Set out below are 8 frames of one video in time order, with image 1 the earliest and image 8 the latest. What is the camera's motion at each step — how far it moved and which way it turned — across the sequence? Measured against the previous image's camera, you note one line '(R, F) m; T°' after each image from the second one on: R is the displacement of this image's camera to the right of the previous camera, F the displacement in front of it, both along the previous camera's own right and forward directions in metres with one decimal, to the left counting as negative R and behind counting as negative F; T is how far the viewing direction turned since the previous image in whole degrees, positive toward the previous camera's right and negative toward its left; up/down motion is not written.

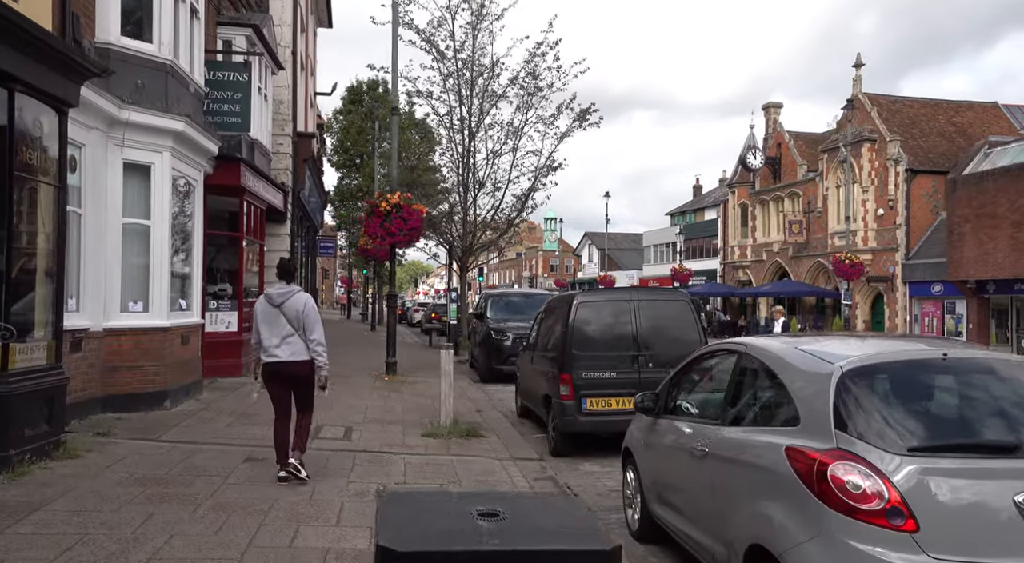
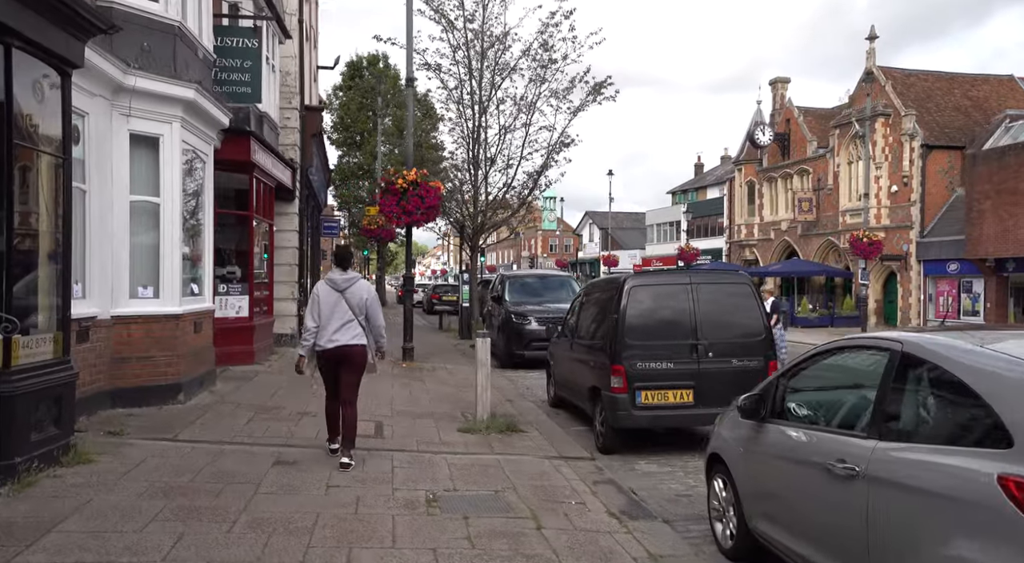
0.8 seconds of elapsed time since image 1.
(-0.5, +0.7) m; 0°
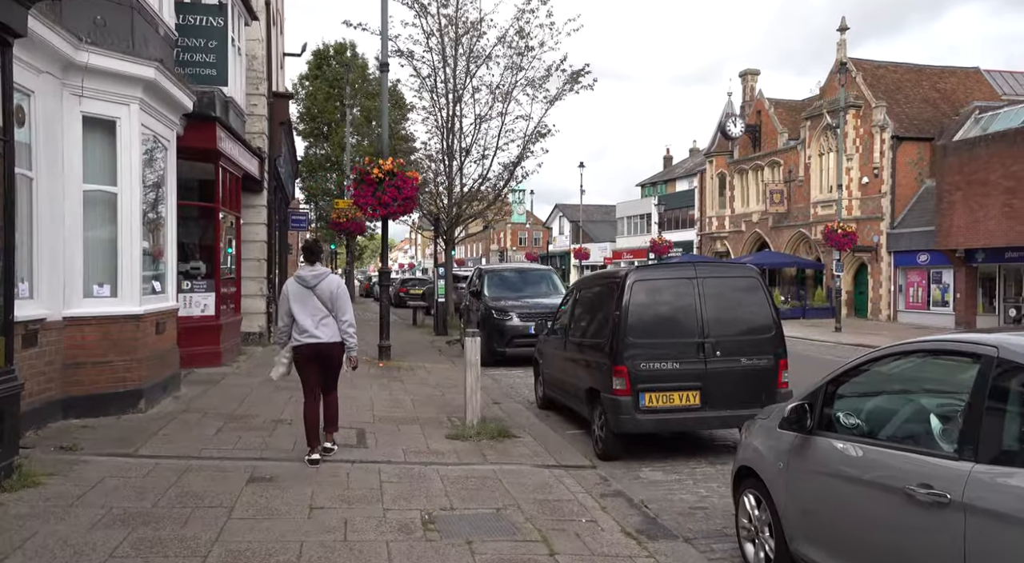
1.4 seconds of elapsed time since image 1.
(-0.2, +0.6) m; +2°
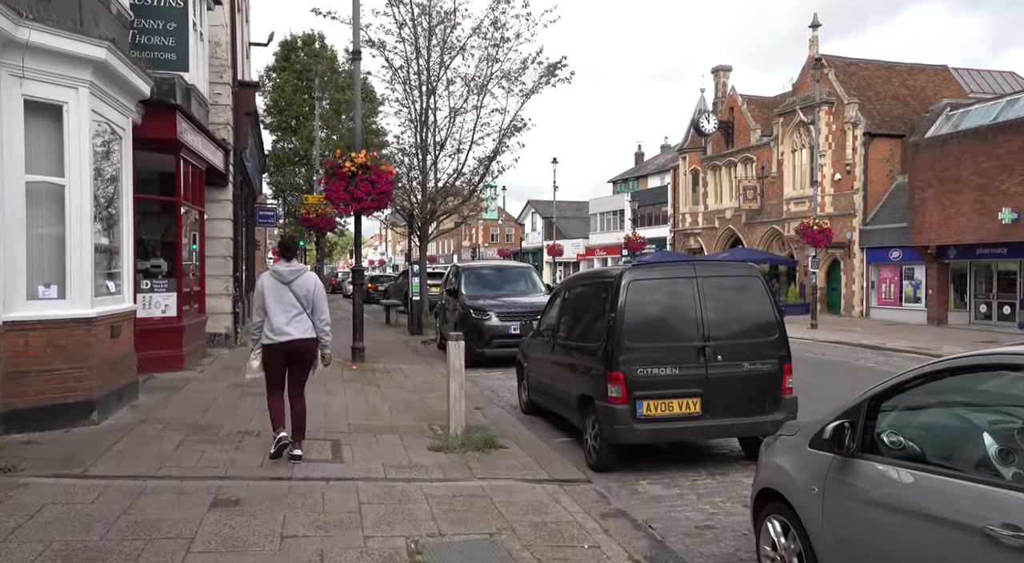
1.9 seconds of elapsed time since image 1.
(-0.1, +0.5) m; +2°
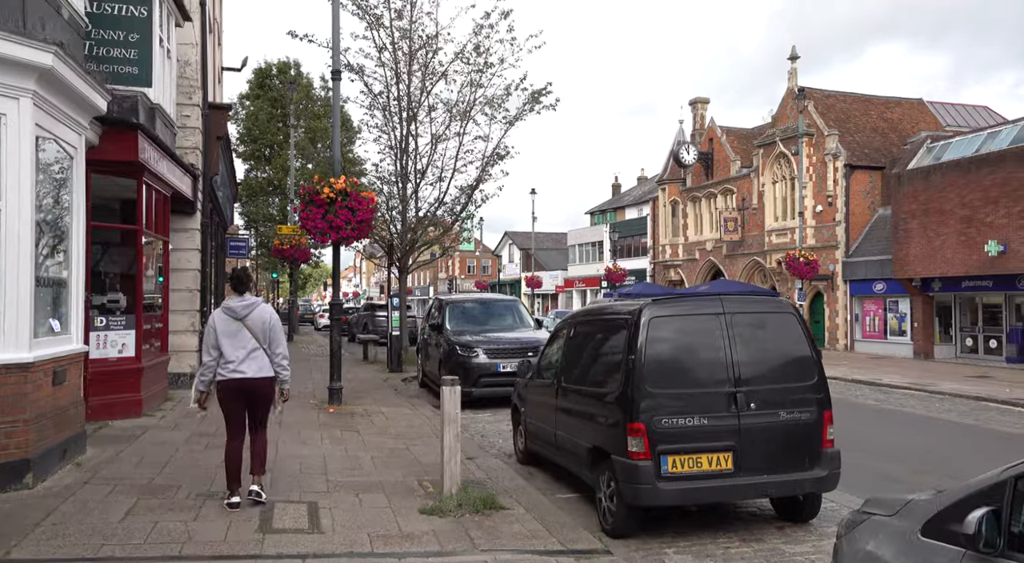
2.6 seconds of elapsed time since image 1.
(-0.2, +0.8) m; +2°
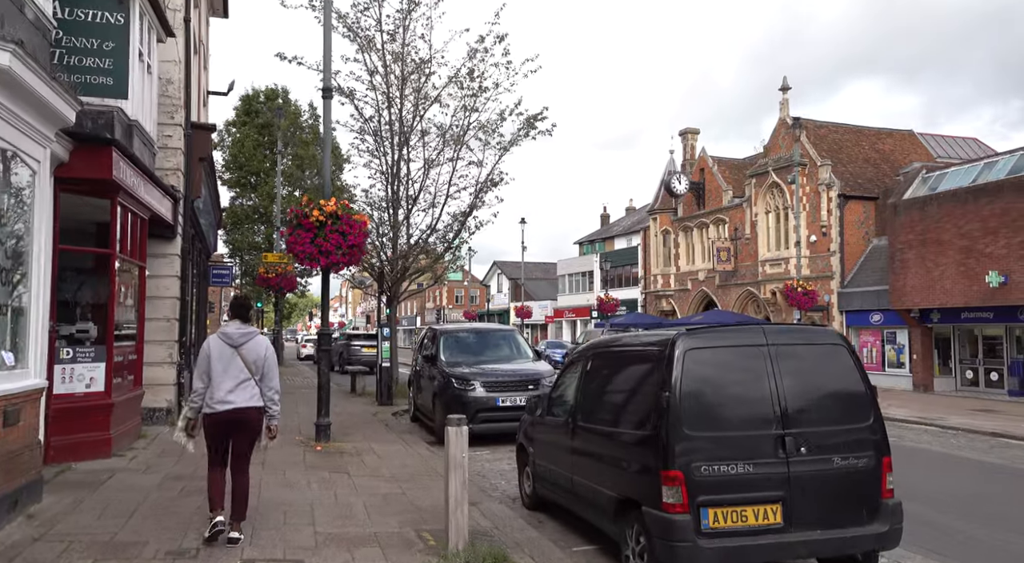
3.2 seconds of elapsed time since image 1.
(-0.2, +0.7) m; +1°
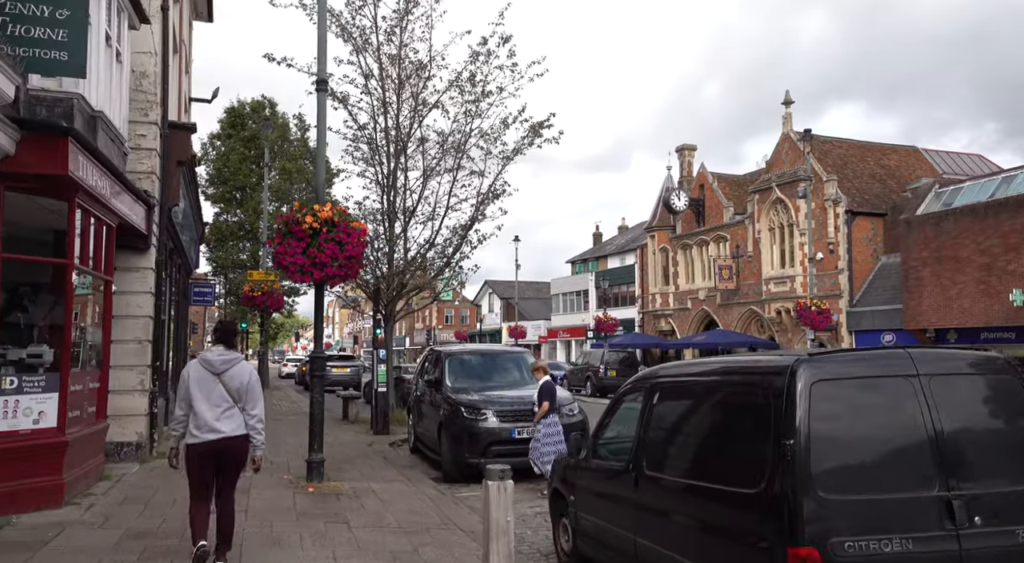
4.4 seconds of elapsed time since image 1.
(-0.4, +1.4) m; +1°
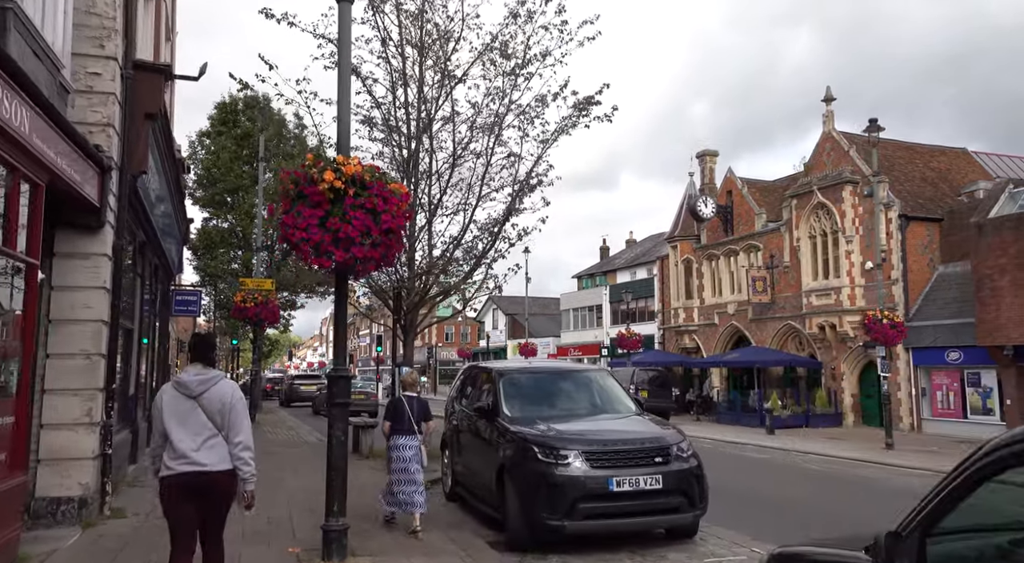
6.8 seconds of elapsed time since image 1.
(-1.0, +3.1) m; +1°
